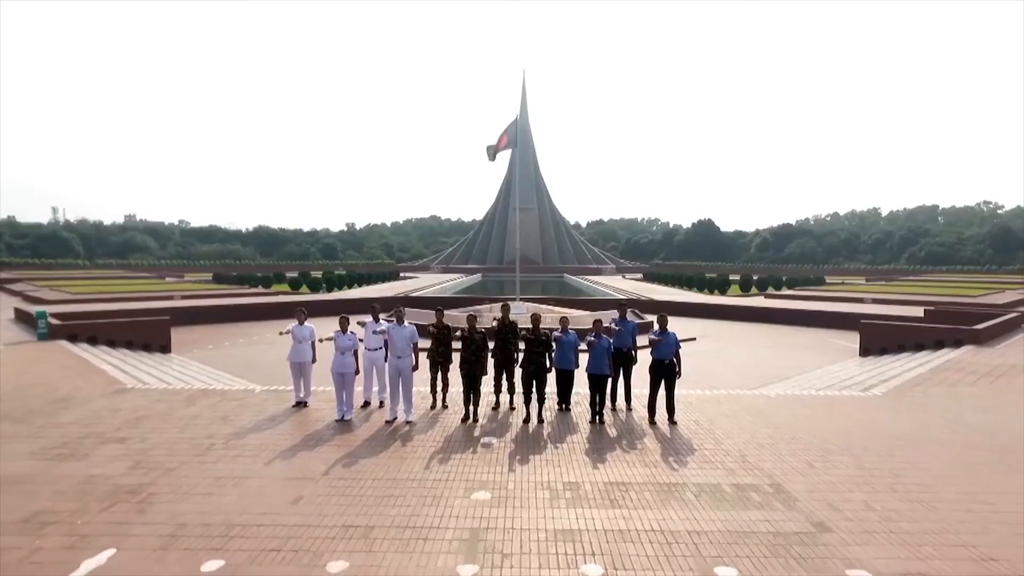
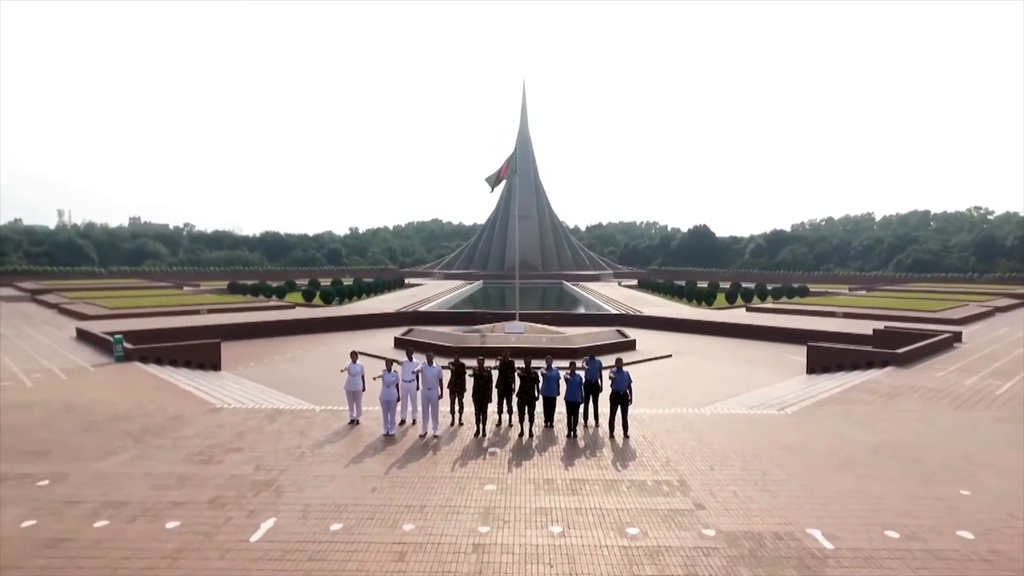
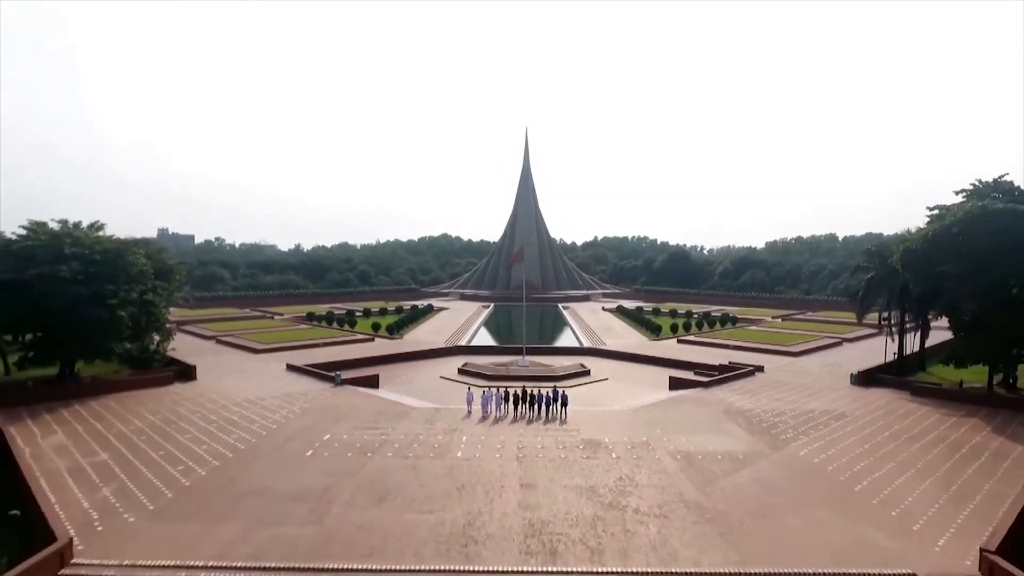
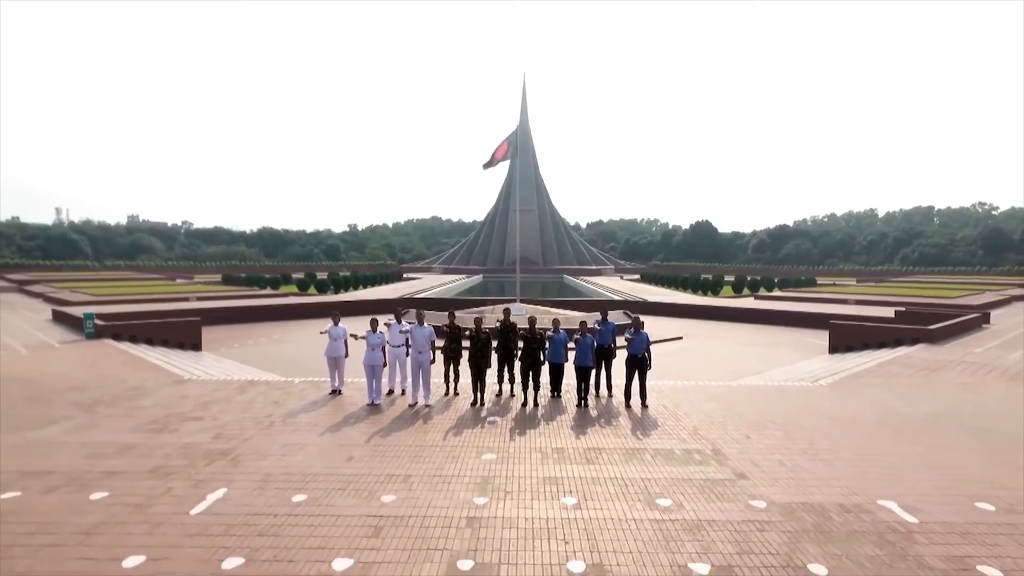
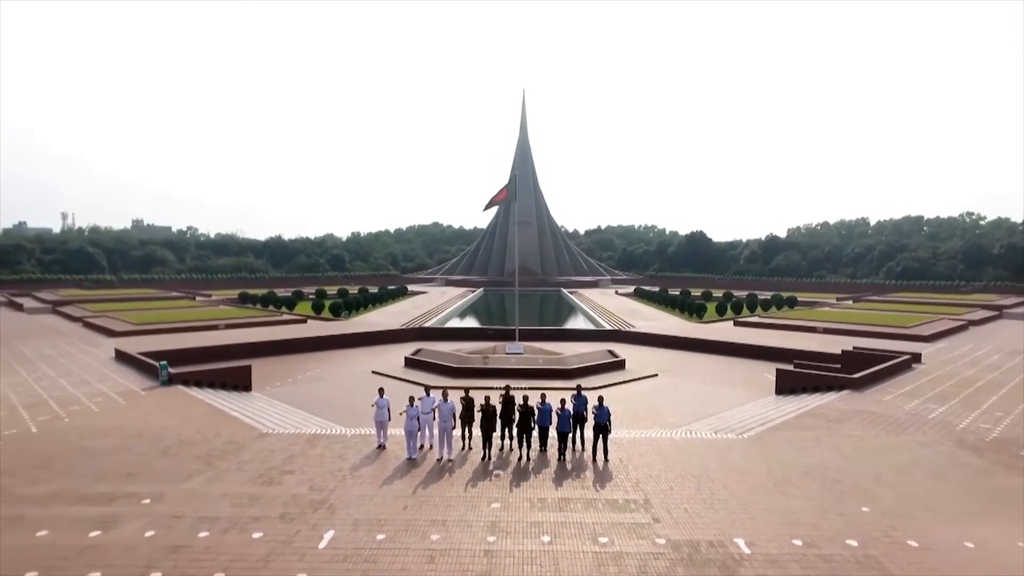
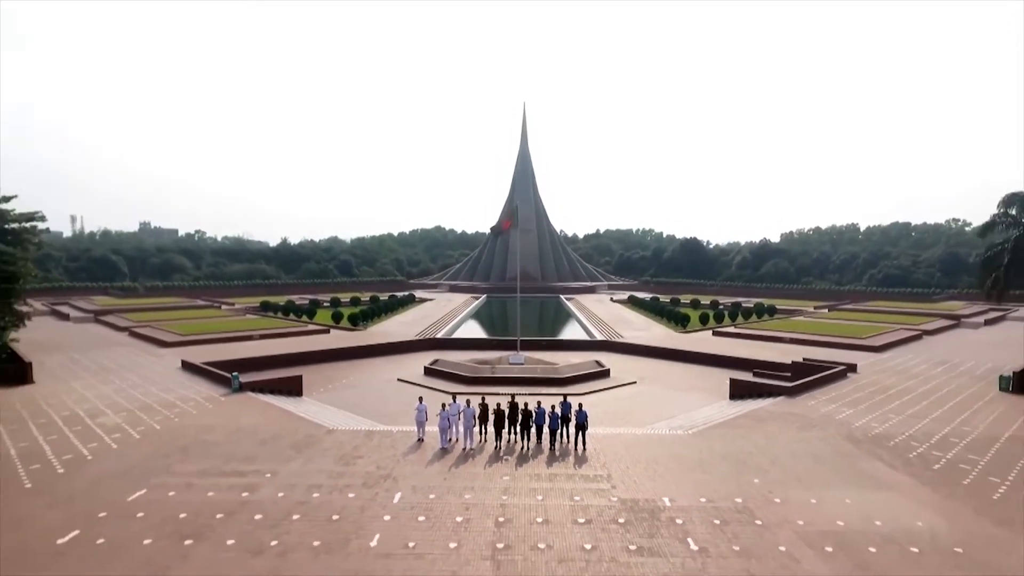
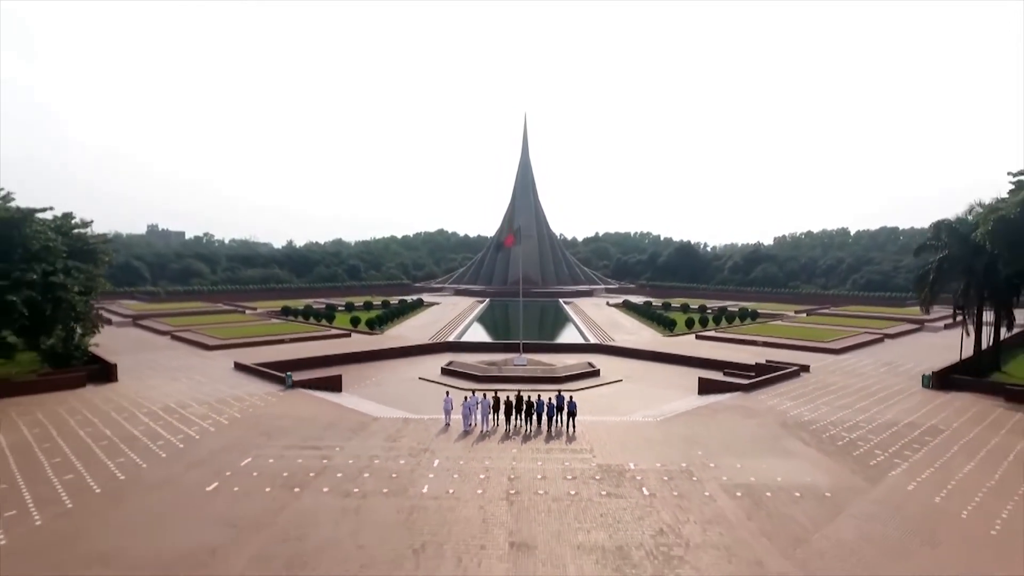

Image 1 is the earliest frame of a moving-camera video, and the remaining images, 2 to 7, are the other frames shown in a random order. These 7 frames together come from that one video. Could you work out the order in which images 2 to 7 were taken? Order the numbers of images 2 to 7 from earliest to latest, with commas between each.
4, 2, 5, 6, 7, 3
